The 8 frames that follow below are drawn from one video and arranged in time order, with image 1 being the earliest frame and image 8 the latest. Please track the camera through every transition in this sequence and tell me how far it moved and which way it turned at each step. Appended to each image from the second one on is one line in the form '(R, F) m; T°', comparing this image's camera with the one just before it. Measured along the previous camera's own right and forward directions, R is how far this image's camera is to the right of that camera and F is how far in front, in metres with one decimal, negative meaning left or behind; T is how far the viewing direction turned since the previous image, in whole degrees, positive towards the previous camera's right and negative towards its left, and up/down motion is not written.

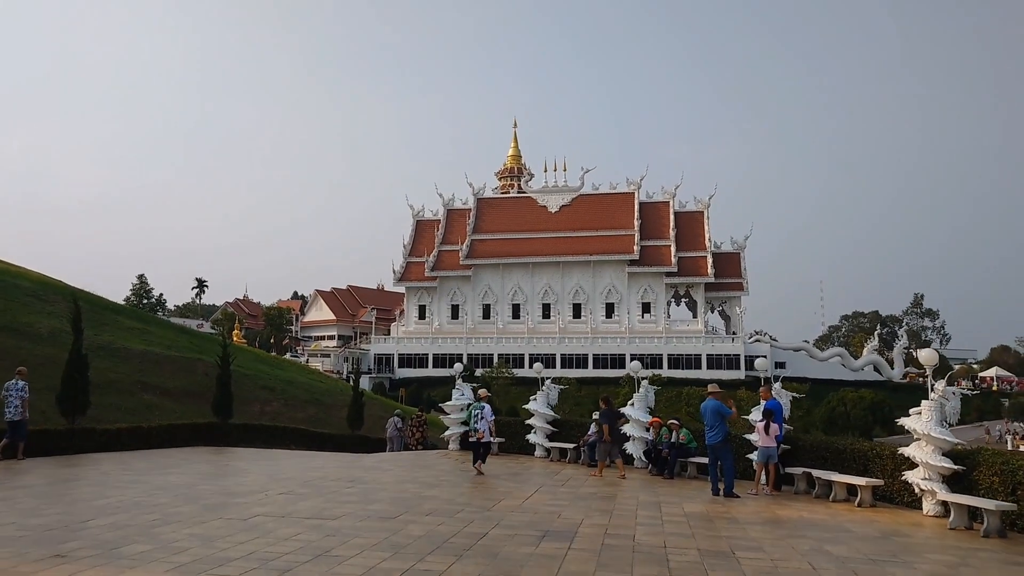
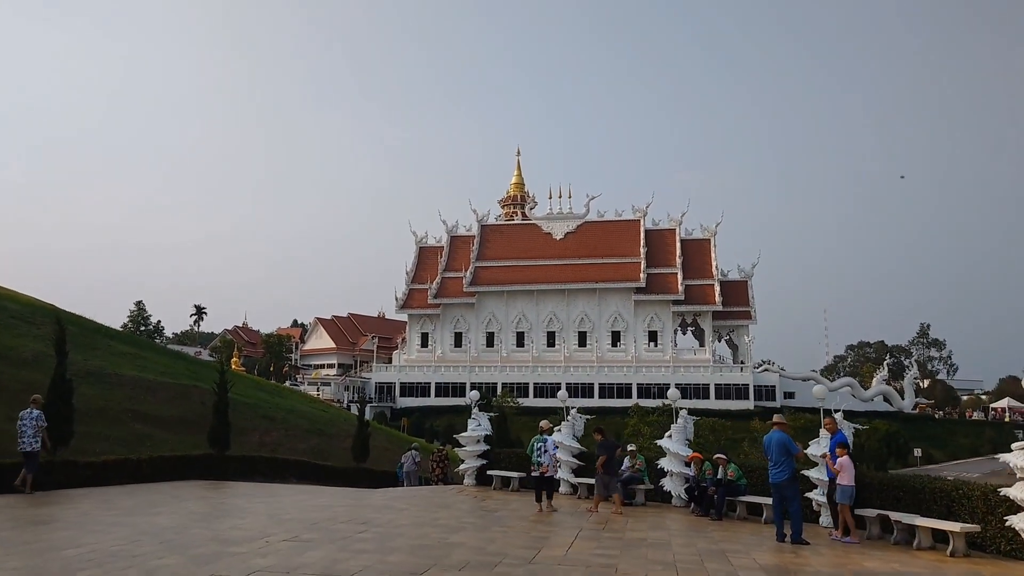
(-0.5, +1.5) m; 0°
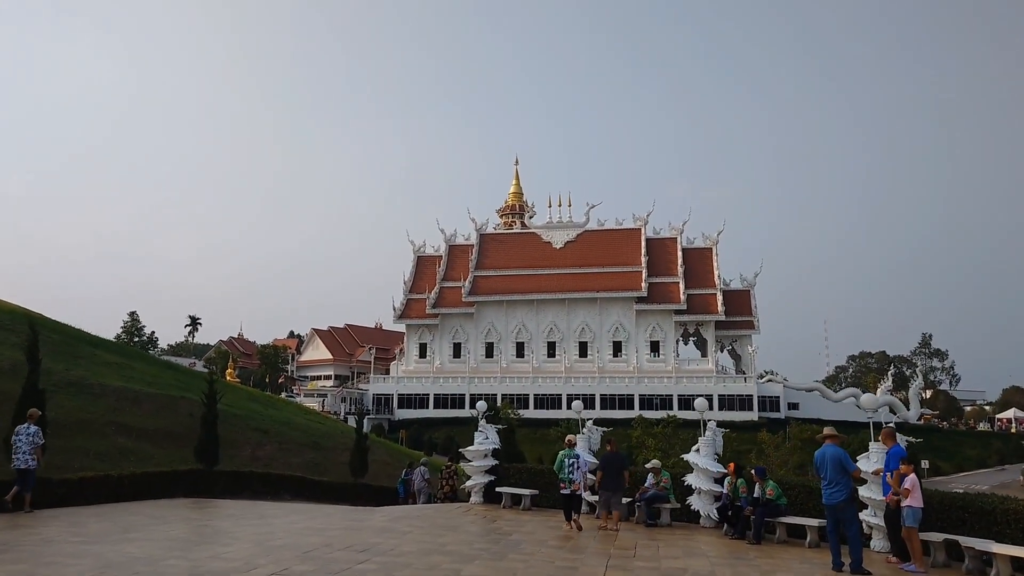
(-0.3, +1.3) m; 0°
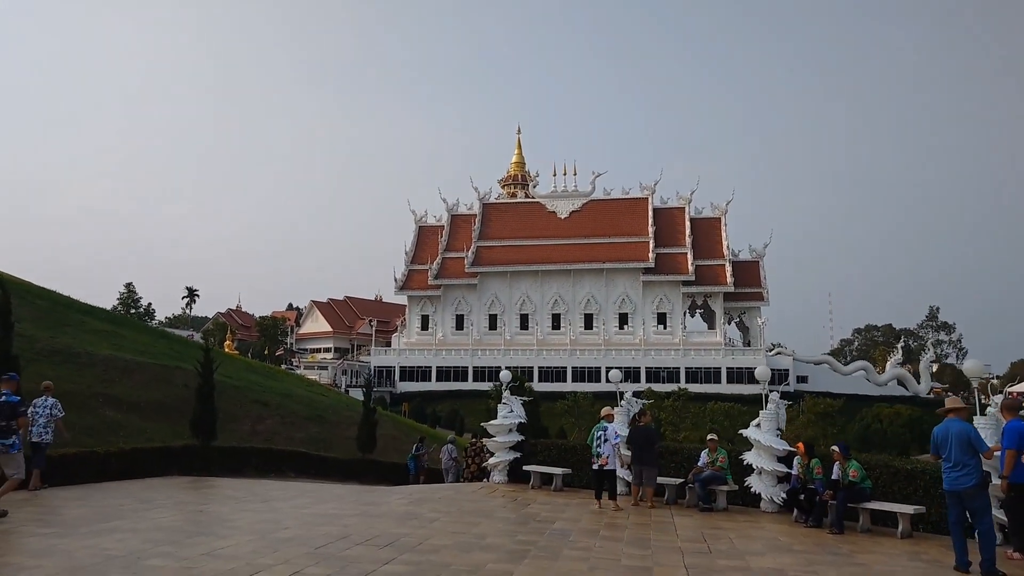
(-0.6, +1.8) m; 0°
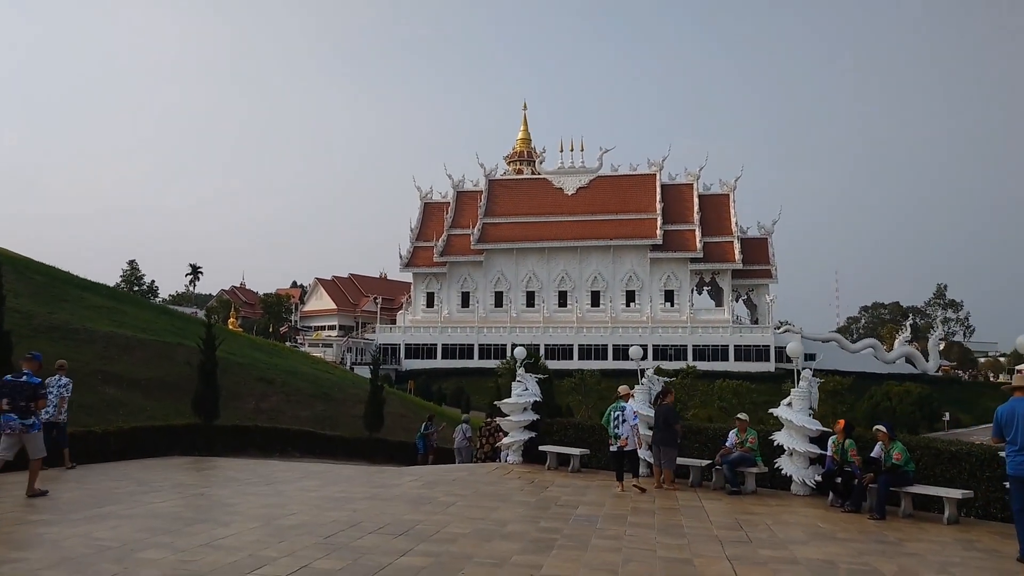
(-0.2, +0.7) m; 0°
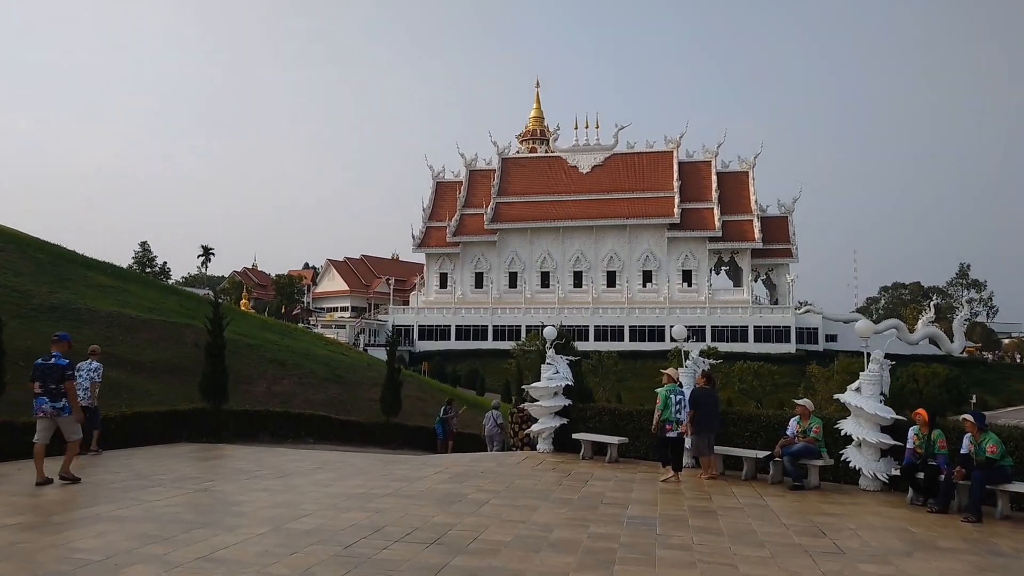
(-0.3, +1.2) m; -1°
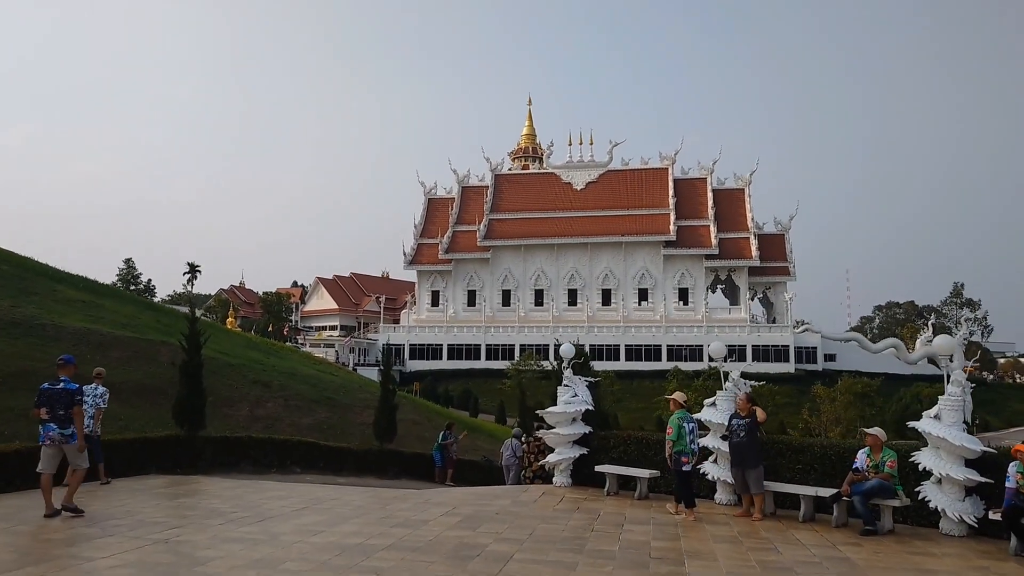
(-0.4, +1.6) m; +1°
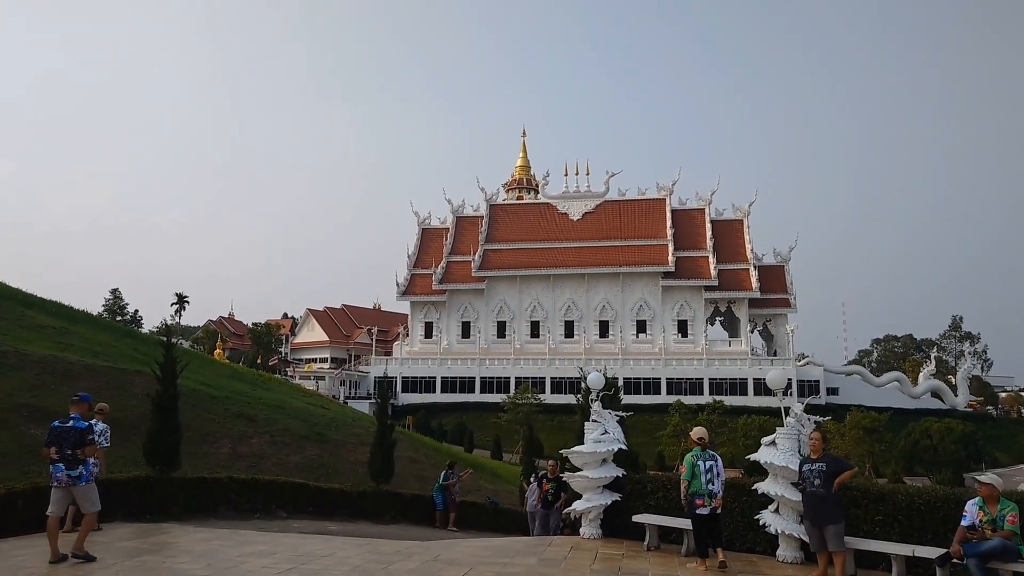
(-0.4, +1.6) m; +1°
